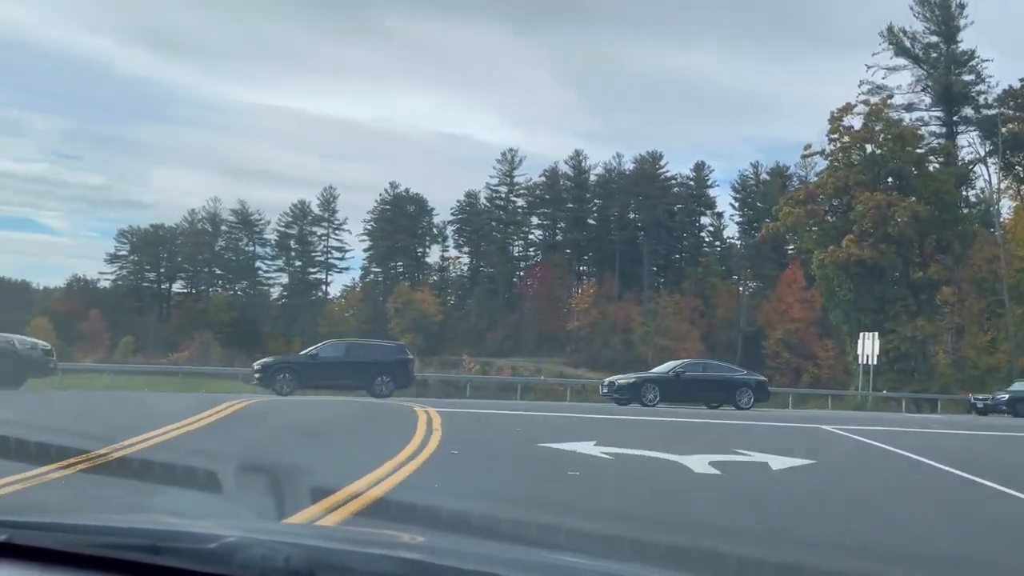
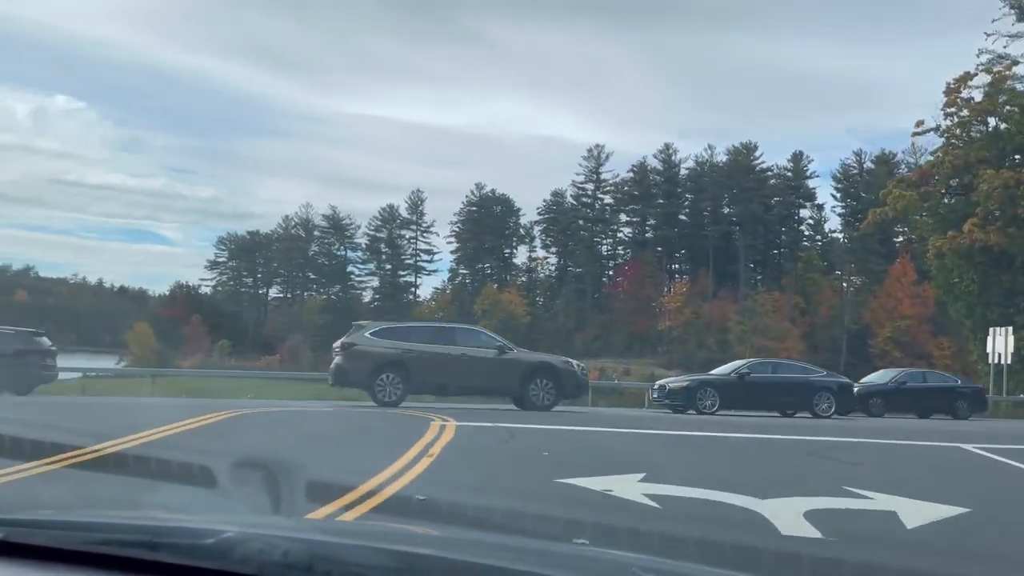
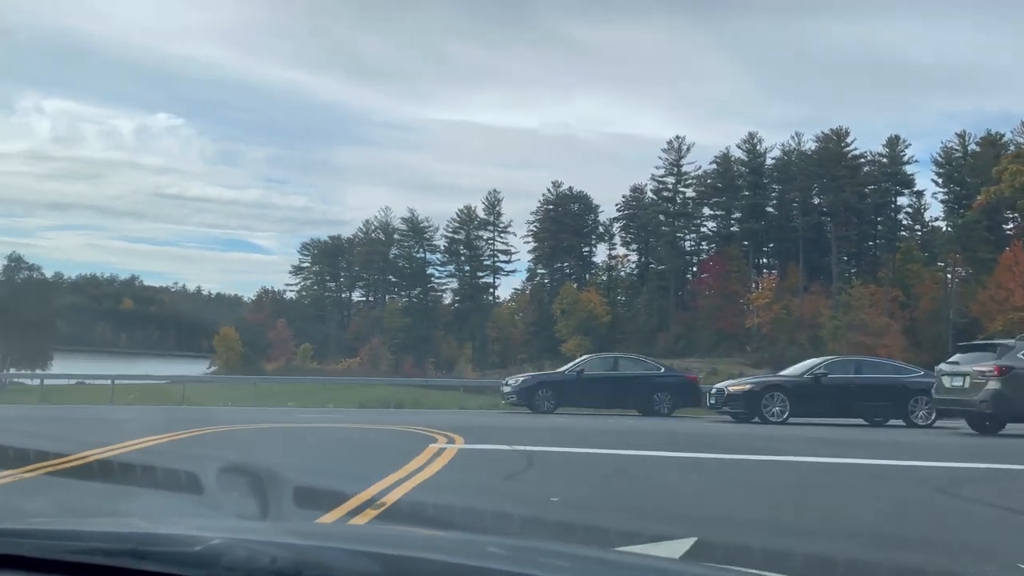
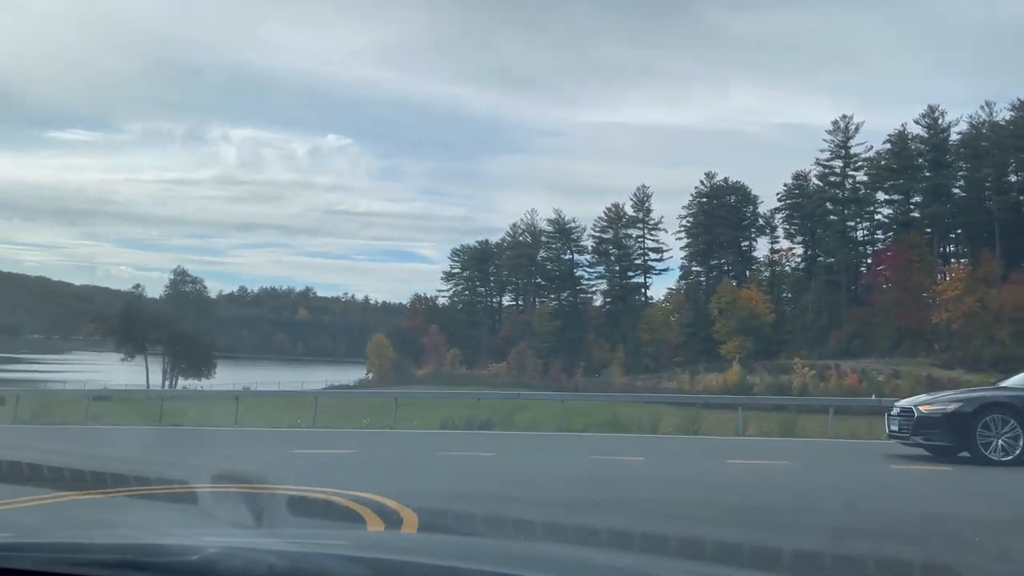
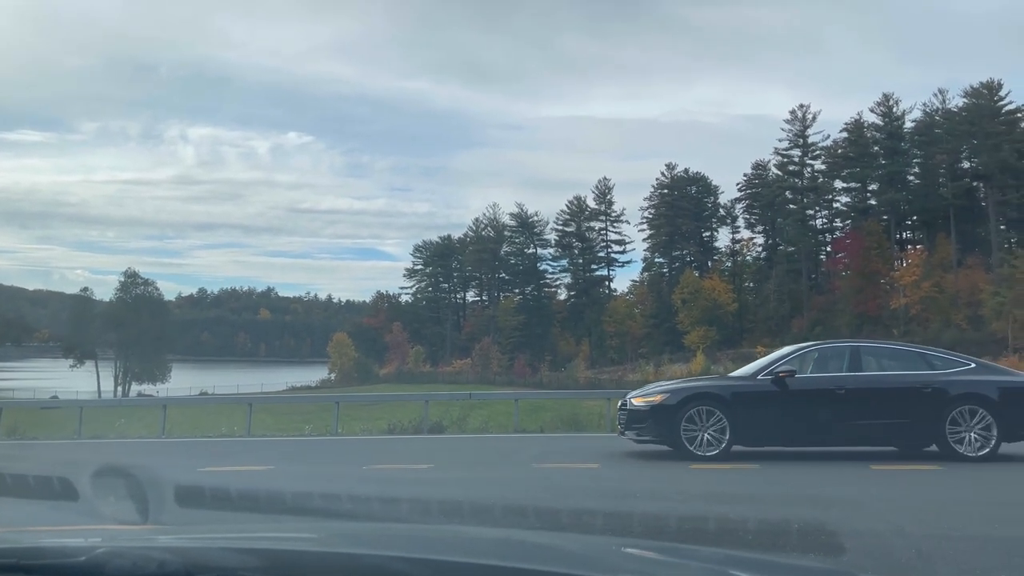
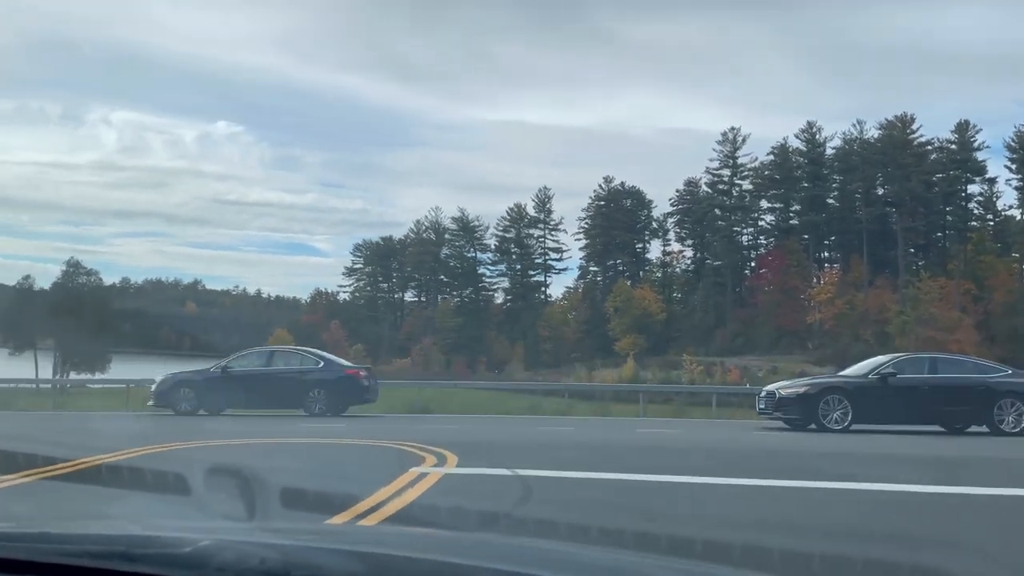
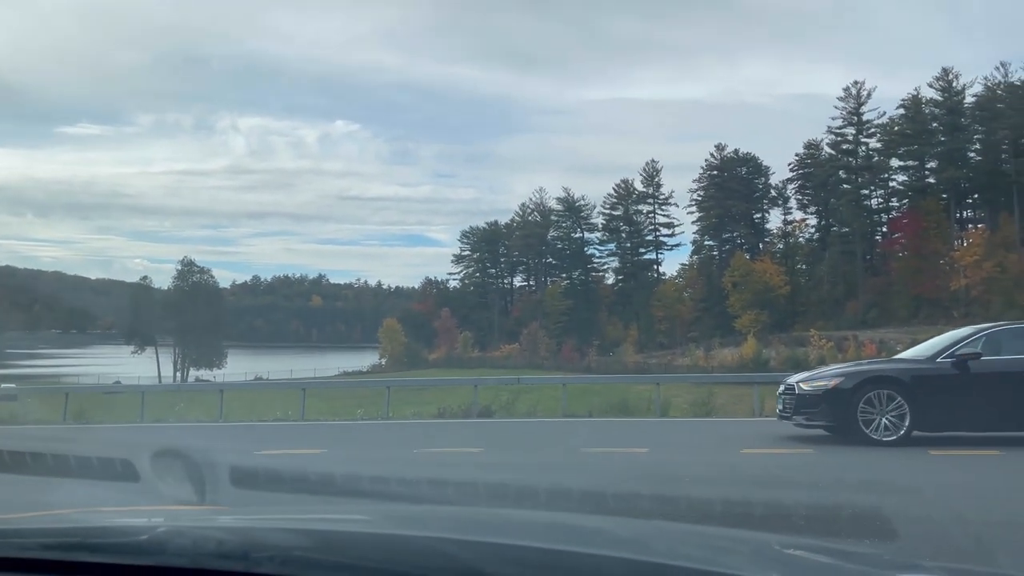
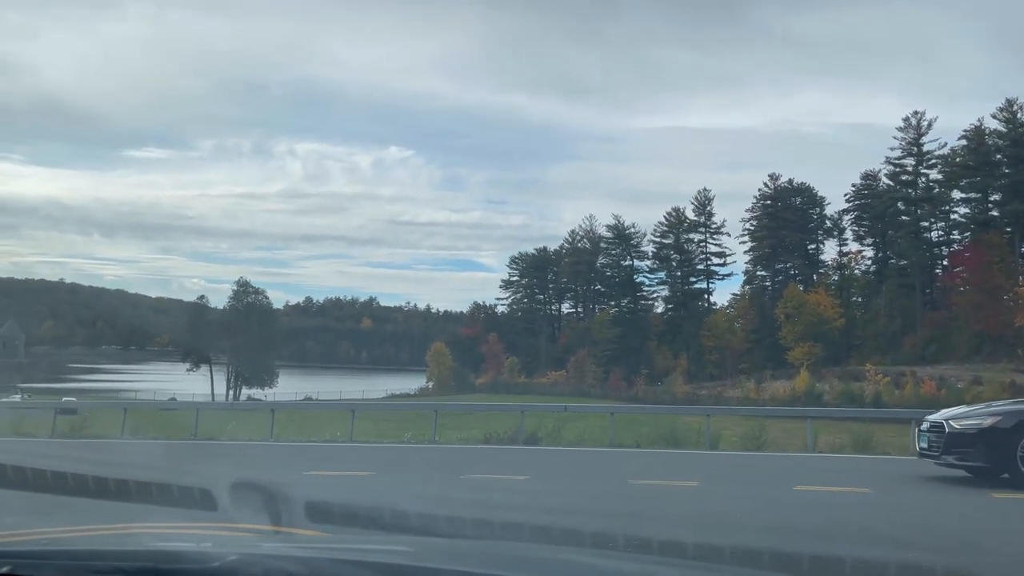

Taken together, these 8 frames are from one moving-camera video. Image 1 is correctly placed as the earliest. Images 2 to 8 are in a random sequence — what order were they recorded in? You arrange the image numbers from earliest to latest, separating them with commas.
2, 3, 6, 4, 8, 7, 5
